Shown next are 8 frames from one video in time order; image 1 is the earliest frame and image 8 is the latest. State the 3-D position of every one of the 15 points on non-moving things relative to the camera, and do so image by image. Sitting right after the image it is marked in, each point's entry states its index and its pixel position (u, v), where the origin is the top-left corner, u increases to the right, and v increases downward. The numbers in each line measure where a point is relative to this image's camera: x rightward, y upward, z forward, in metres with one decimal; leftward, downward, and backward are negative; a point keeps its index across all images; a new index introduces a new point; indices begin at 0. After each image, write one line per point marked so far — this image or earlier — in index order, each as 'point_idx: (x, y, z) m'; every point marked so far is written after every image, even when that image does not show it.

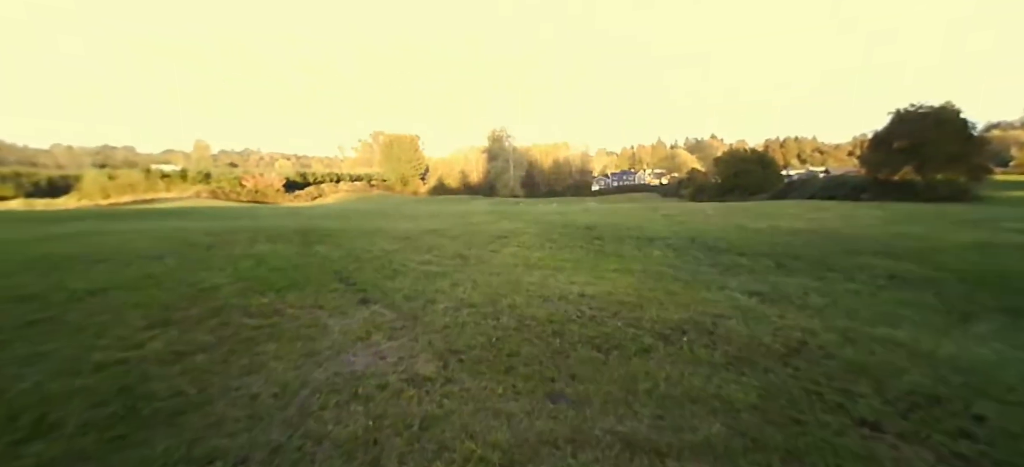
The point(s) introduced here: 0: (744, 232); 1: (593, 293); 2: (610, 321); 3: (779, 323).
0: (+4.2, -0.6, +7.8) m
1: (+1.1, -0.8, +5.3) m
2: (+1.0, -0.9, +4.2) m
3: (+2.6, -0.9, +4.0) m
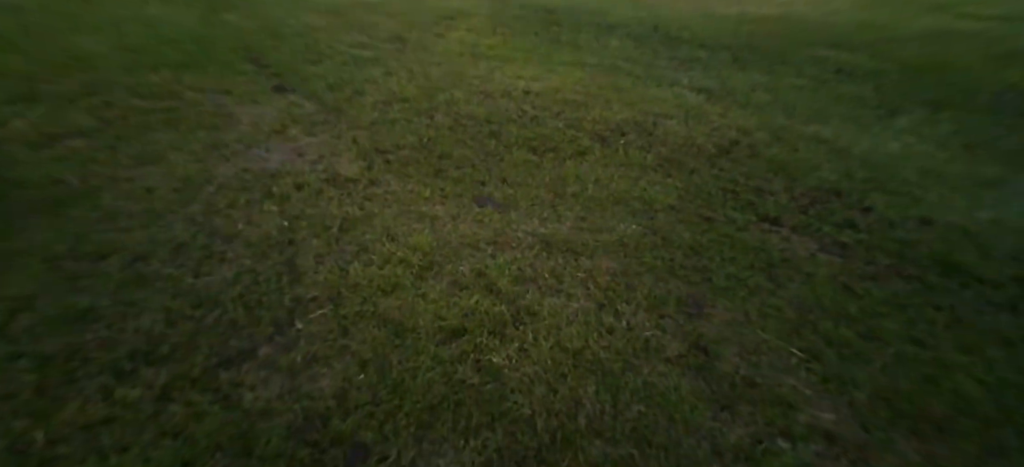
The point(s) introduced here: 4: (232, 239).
0: (+3.2, +3.1, +7.3) m
1: (+0.3, +1.7, +4.9) m
2: (+0.4, +1.1, +4.0) m
3: (+2.0, +1.0, +3.9) m
4: (-1.6, -0.1, +2.4) m
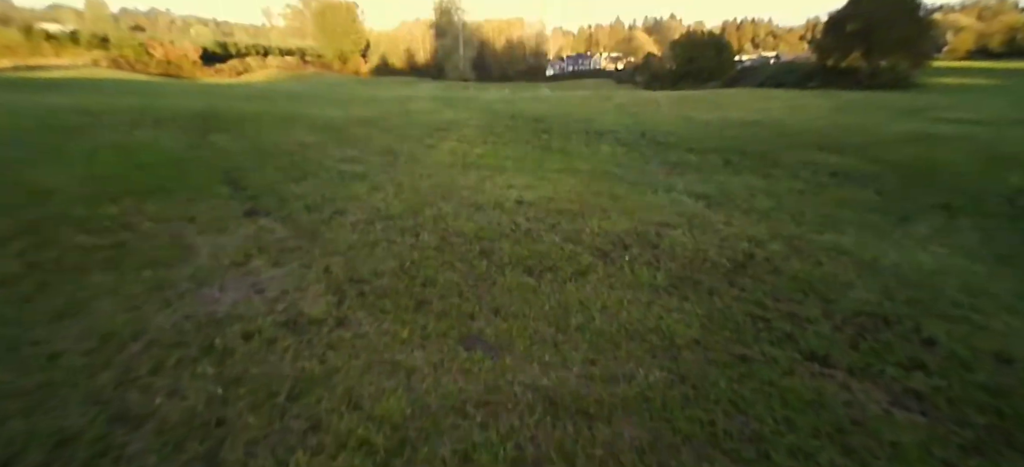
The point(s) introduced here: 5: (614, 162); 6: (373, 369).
0: (+3.1, +1.3, +7.4) m
1: (+0.2, +0.4, +4.7) m
2: (+0.3, 0.0, +3.7) m
3: (+1.9, 0.0, +3.6) m
4: (-1.6, -0.9, +1.8) m
5: (+1.6, +0.8, +6.2) m
6: (-0.7, -0.7, +2.2) m
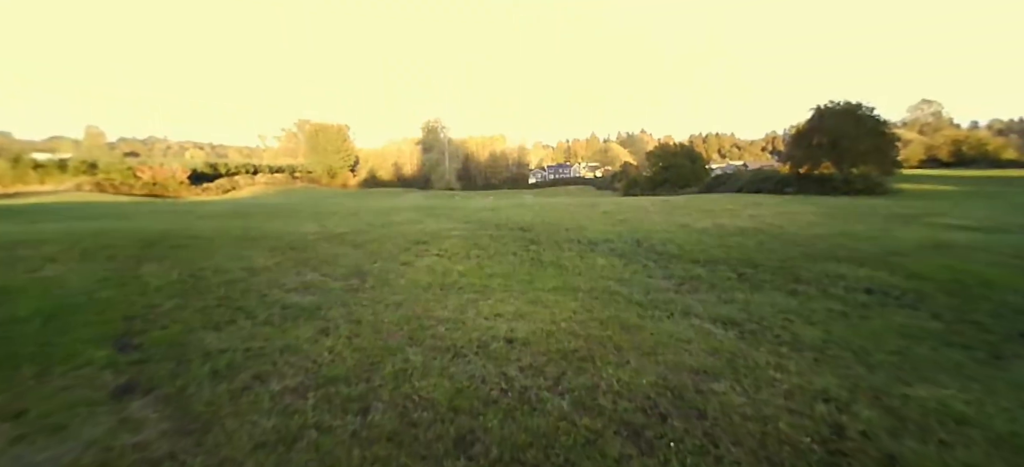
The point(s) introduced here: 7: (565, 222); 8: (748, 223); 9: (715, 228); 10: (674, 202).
0: (+2.9, -0.6, +6.6) m
1: (+0.1, -0.9, +3.8) m
2: (+0.2, -1.1, +2.7) m
3: (+1.8, -1.0, +2.6) m
4: (-1.6, -1.5, +0.6) m
5: (+1.4, -0.8, +5.3) m
6: (-0.7, -1.4, +1.0) m
7: (+1.6, +0.3, +12.4) m
8: (+6.5, +0.3, +11.2) m
9: (+5.3, +0.1, +10.7) m
10: (+7.2, +1.4, +18.1) m
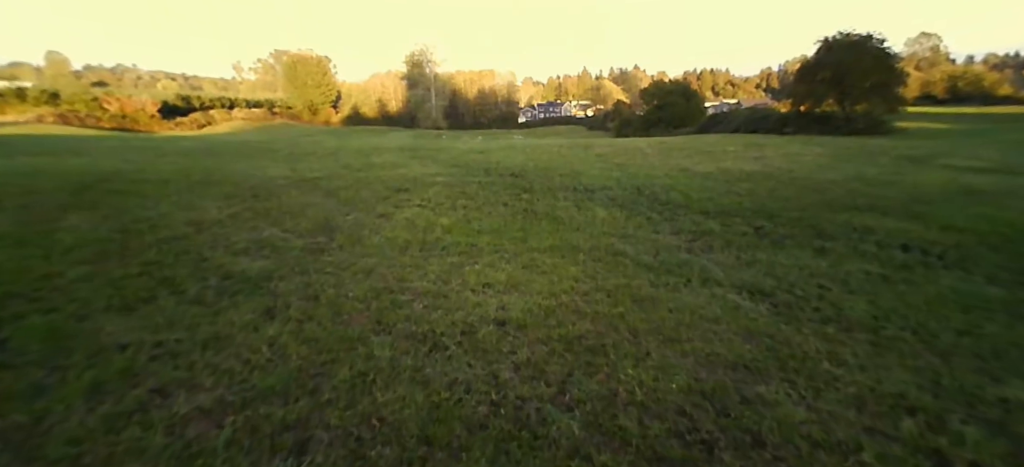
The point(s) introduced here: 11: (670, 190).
0: (+2.7, +0.1, +6.0) m
1: (+0.1, -0.6, +3.1) m
2: (+0.2, -0.9, +2.0) m
3: (+1.8, -0.9, +2.0) m
4: (-1.6, -1.6, 0.0) m
5: (+1.3, -0.3, +4.6) m
6: (-0.7, -1.5, +0.4) m
7: (+1.3, +1.9, +11.5) m
8: (+6.2, +1.6, +10.4) m
9: (+5.0, +1.5, +9.9) m
10: (+6.7, +3.7, +17.1) m
11: (+3.2, +0.9, +8.3) m
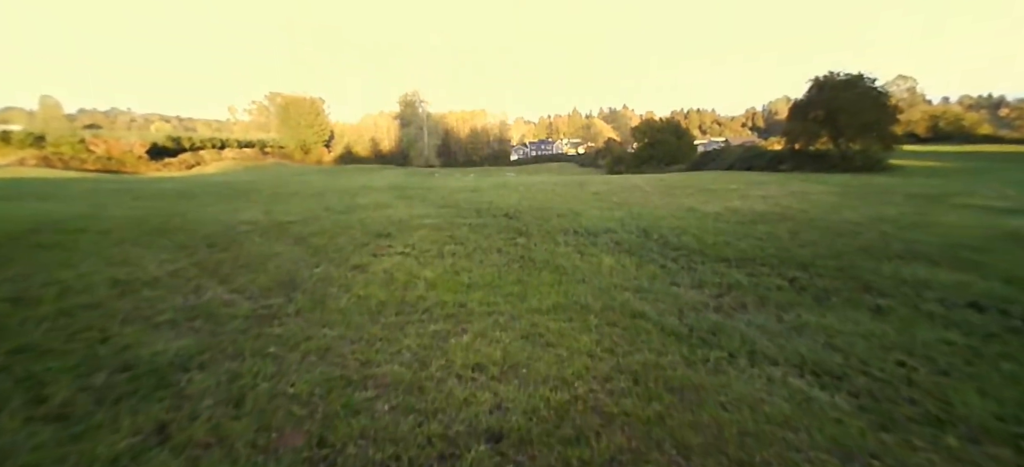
0: (+2.7, -0.5, +5.2) m
1: (+0.1, -1.0, +2.2) m
2: (+0.2, -1.3, +1.1) m
3: (+1.8, -1.2, +1.2) m
4: (-1.5, -1.8, -1.0) m
5: (+1.3, -0.8, +3.8) m
6: (-0.6, -1.7, -0.6) m
7: (+1.2, +0.7, +10.8) m
8: (+6.1, +0.6, +9.8) m
9: (+4.9, +0.5, +9.3) m
10: (+6.4, +2.1, +16.7) m
11: (+3.1, 0.0, +7.6) m
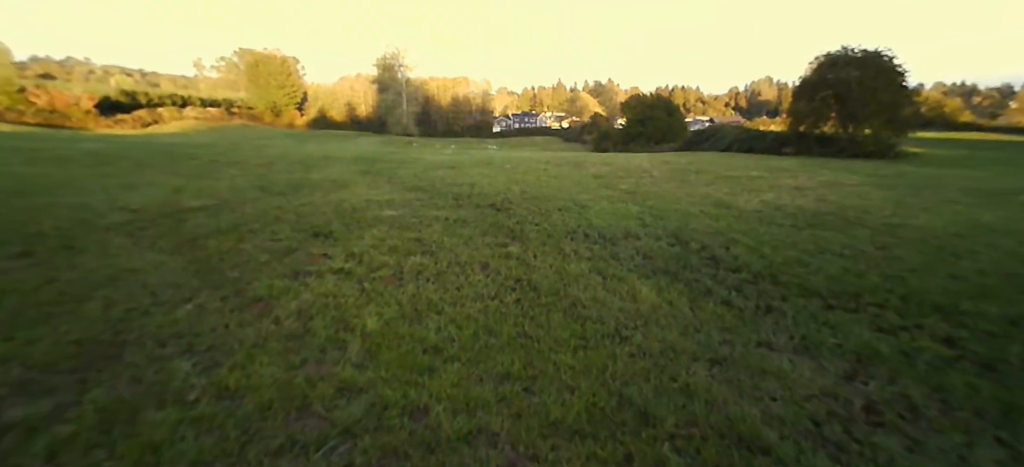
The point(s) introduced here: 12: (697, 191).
0: (+2.6, -0.8, +3.3) m
1: (+0.2, -1.4, +0.3) m
2: (+0.4, -1.7, -0.8) m
3: (+2.0, -1.7, -0.7) m
4: (-1.3, -2.3, -3.0) m
5: (+1.3, -1.2, +1.9) m
6: (-0.4, -2.2, -2.5) m
7: (+0.9, +0.9, +8.8) m
8: (+5.8, +0.6, +8.0) m
9: (+4.7, +0.4, +7.4) m
10: (+5.9, +2.5, +14.8) m
11: (+3.0, -0.1, +5.7) m
12: (+4.3, +1.0, +9.5) m
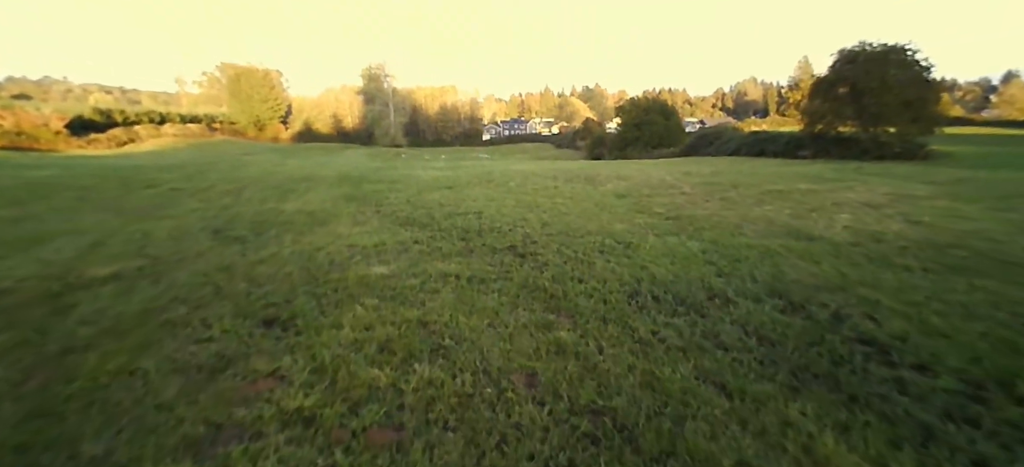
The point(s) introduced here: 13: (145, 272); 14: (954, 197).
0: (+3.1, -1.3, +1.6) m
1: (+0.8, -2.0, -1.5) m
2: (+1.0, -2.3, -2.6) m
3: (+2.6, -2.2, -2.5) m
4: (-0.6, -2.9, -4.8) m
5: (+1.9, -1.7, +0.1) m
6: (+0.2, -2.8, -4.4) m
7: (+1.2, +0.2, +7.1) m
8: (+6.2, +0.1, +6.4) m
9: (+5.1, -0.1, +5.8) m
10: (+6.1, +1.9, +13.2) m
11: (+3.4, -0.7, +4.0) m
12: (+4.6, +0.4, +7.9) m
13: (-4.3, -0.4, +4.7) m
14: (+9.6, +0.8, +8.9) m
